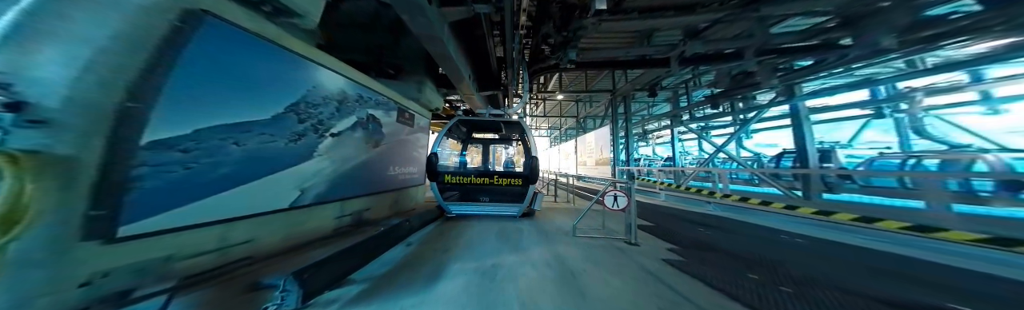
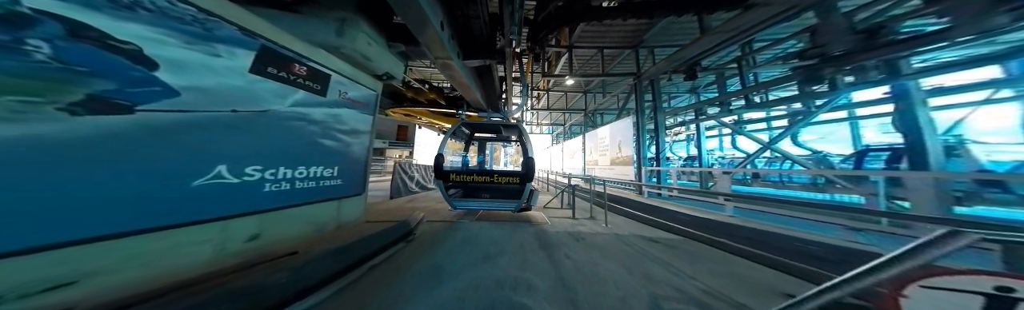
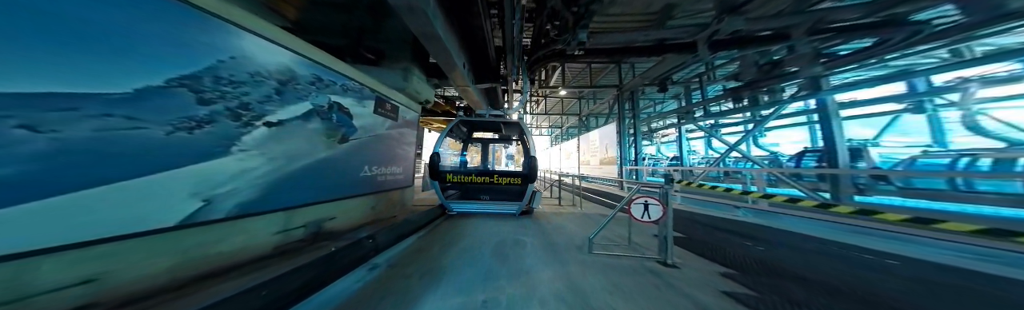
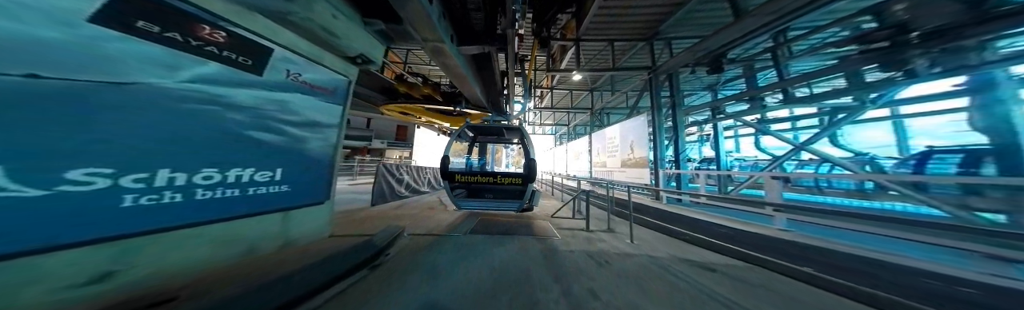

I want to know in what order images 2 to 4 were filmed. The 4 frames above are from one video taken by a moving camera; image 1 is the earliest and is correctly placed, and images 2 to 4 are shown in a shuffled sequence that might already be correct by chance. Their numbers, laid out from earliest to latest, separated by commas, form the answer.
3, 2, 4
